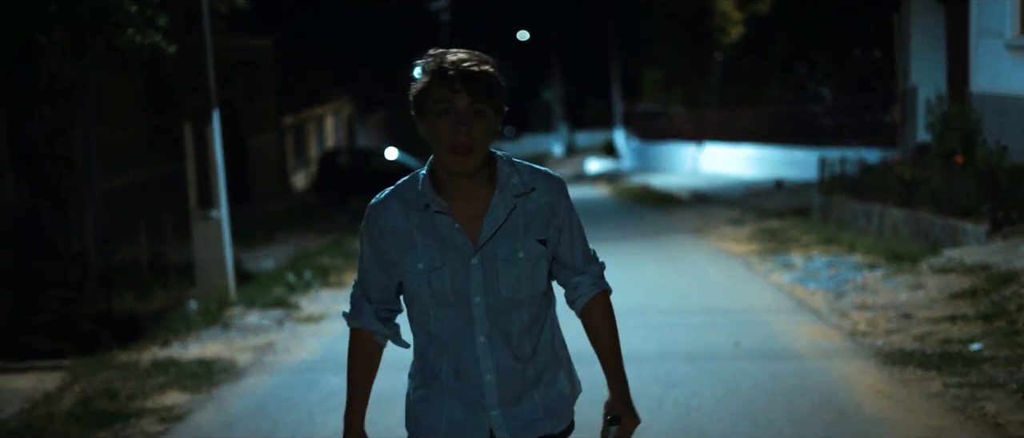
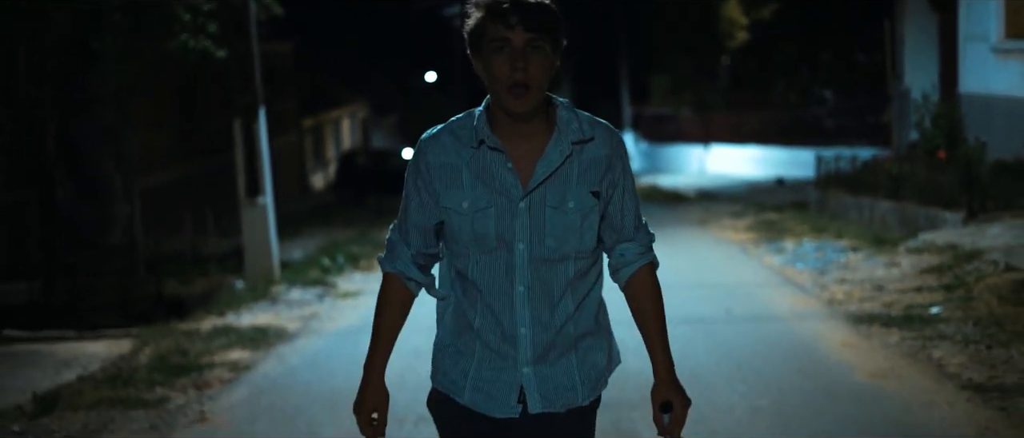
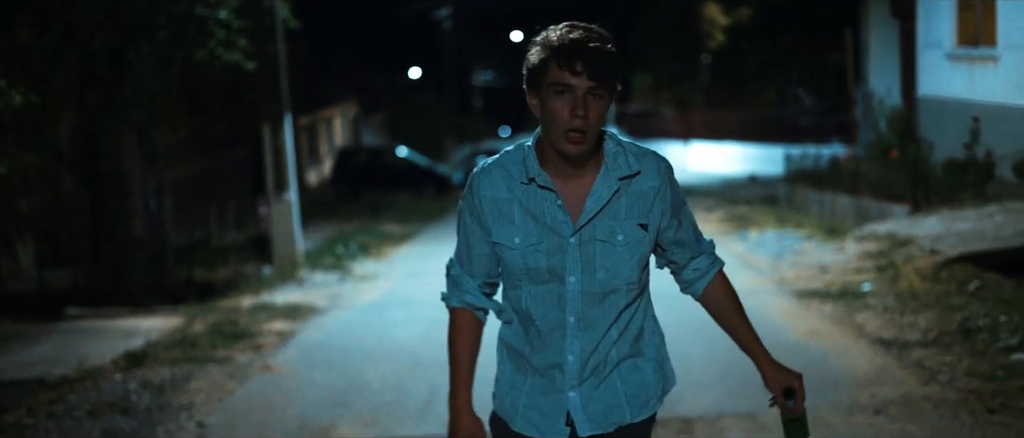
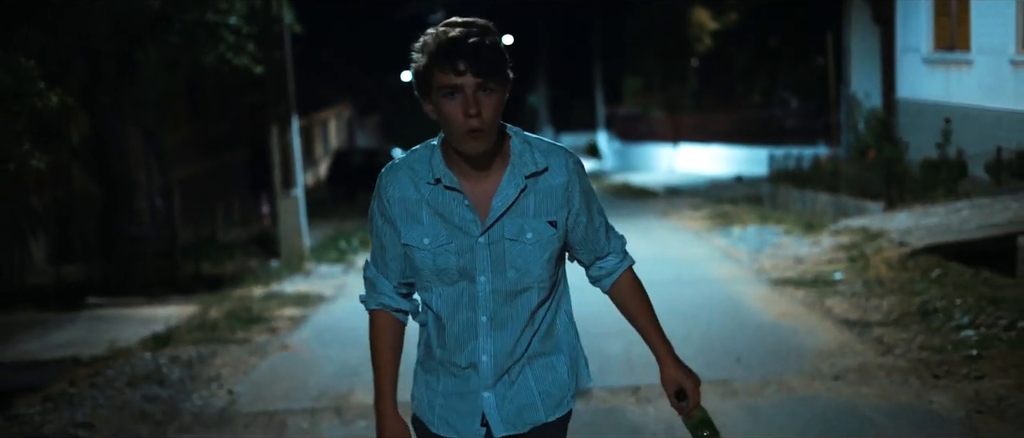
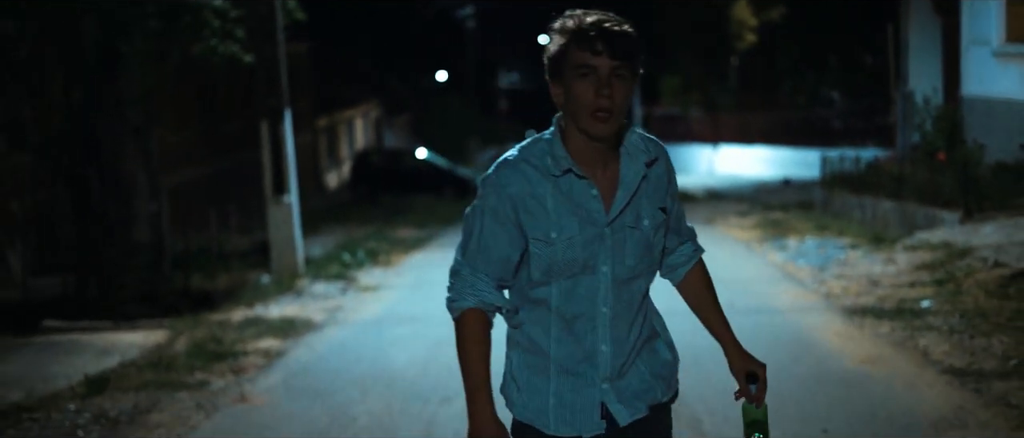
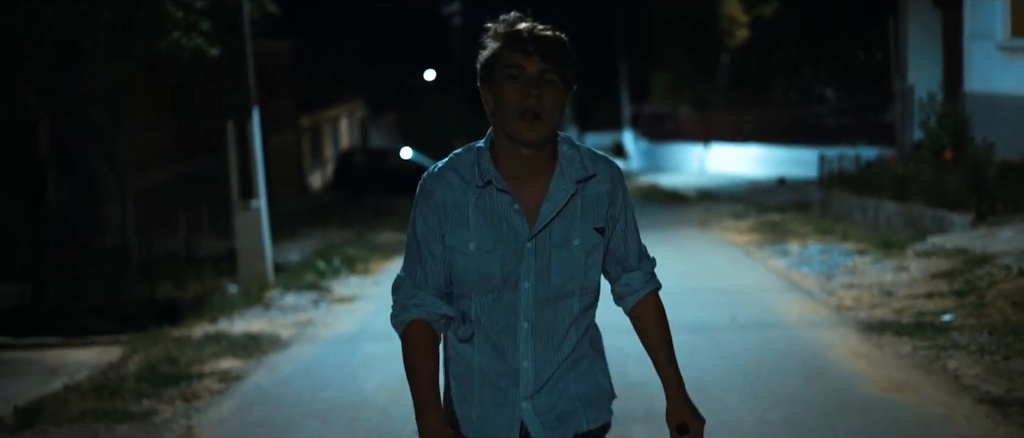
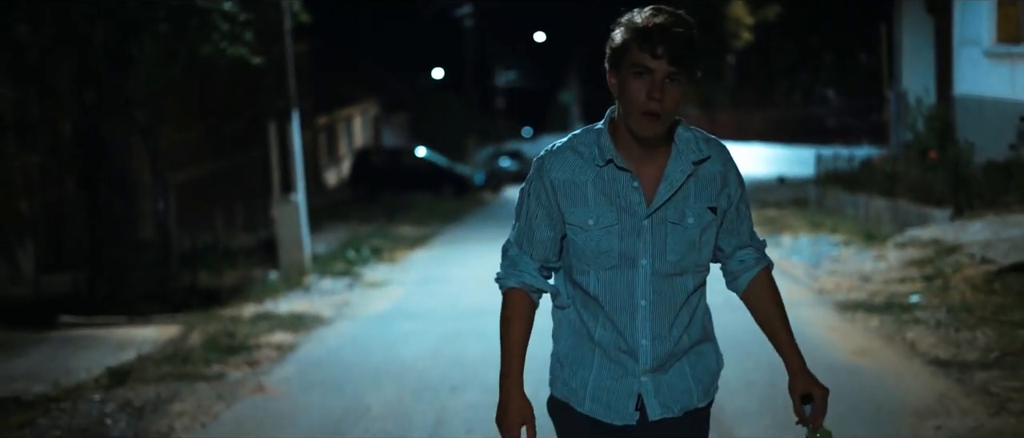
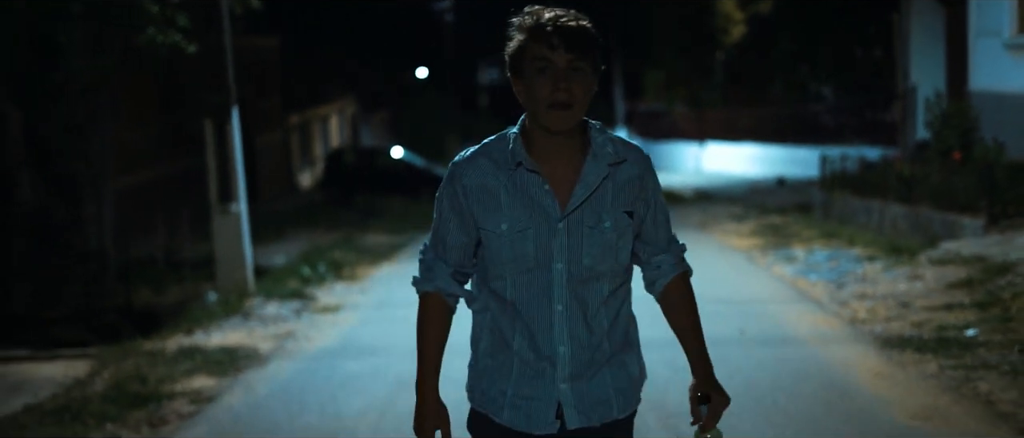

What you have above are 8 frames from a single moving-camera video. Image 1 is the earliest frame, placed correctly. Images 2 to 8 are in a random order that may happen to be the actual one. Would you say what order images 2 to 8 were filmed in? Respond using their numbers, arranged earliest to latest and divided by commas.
8, 6, 2, 5, 7, 3, 4
